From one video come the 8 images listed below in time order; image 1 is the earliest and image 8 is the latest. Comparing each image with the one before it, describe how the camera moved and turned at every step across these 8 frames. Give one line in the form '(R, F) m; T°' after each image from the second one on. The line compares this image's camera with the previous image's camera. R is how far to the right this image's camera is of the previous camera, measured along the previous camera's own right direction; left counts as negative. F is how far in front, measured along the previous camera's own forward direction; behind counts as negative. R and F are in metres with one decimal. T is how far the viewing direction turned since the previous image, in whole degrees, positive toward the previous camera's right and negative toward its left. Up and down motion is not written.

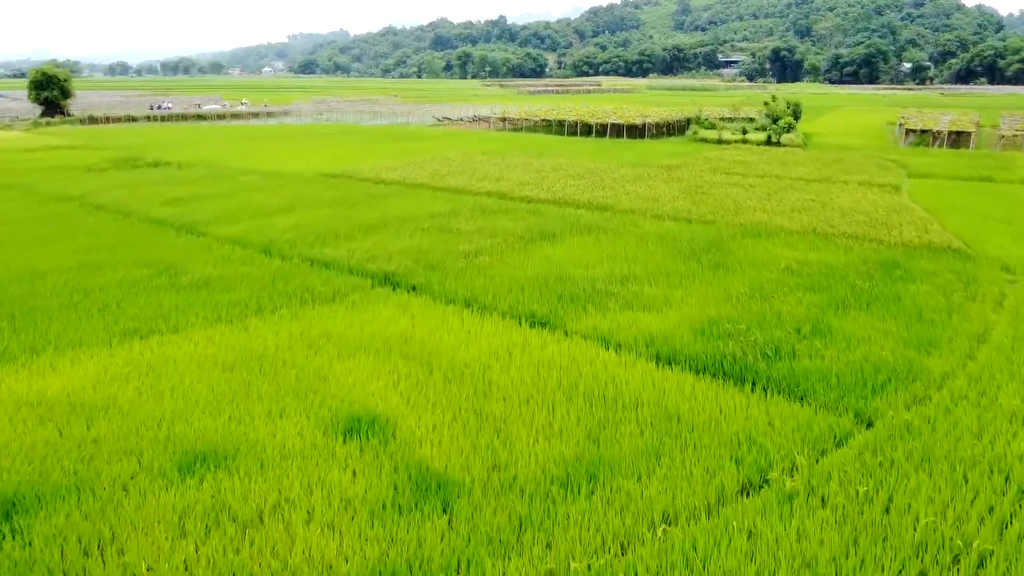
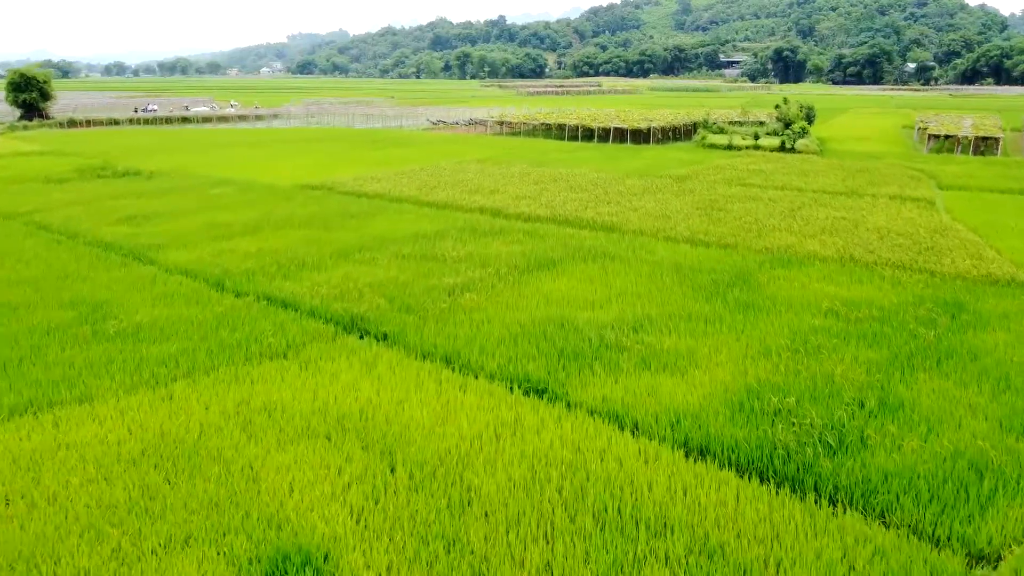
(+0.1, +1.4) m; 0°
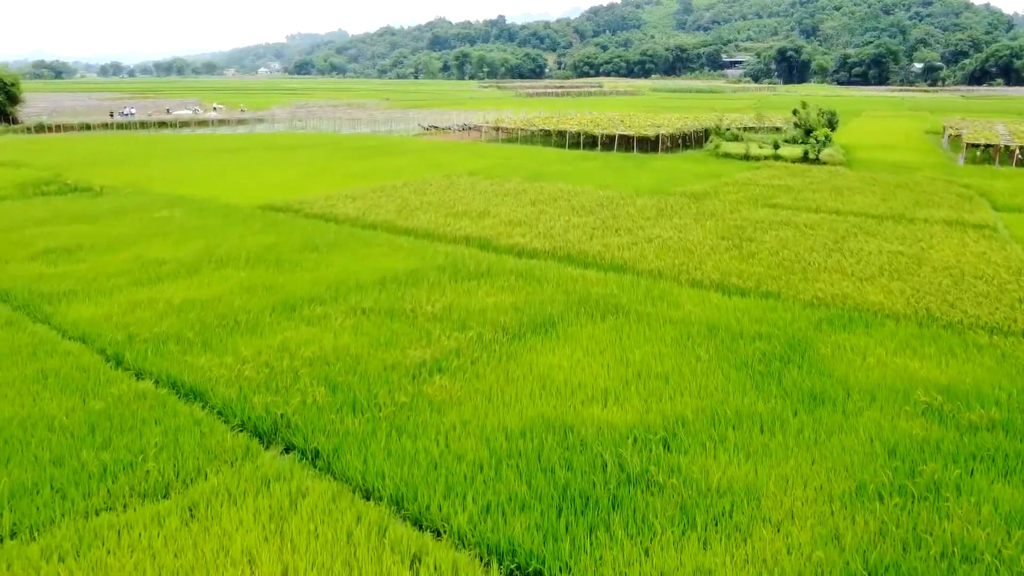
(+0.1, +2.1) m; 0°
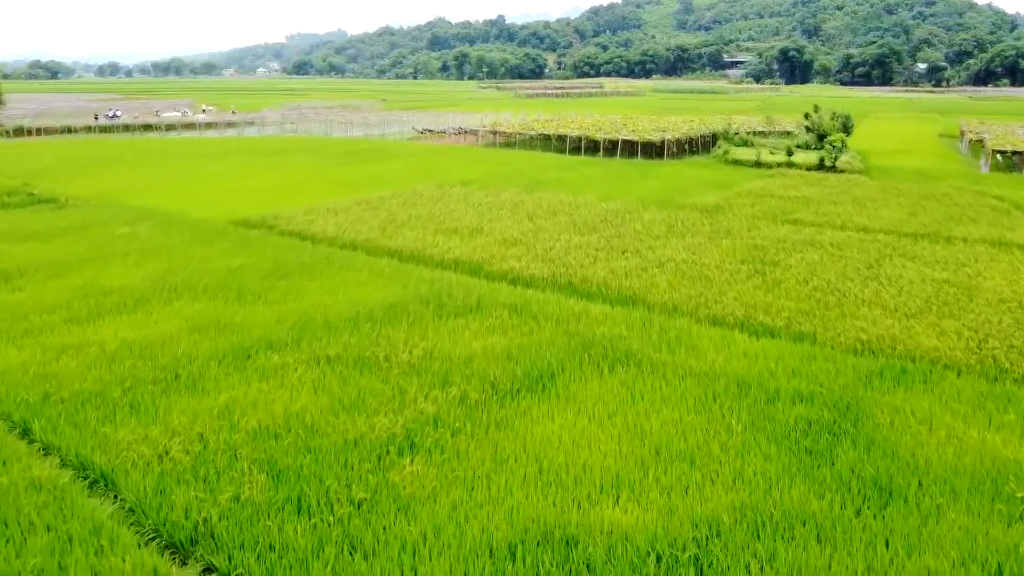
(+0.1, +1.2) m; 0°
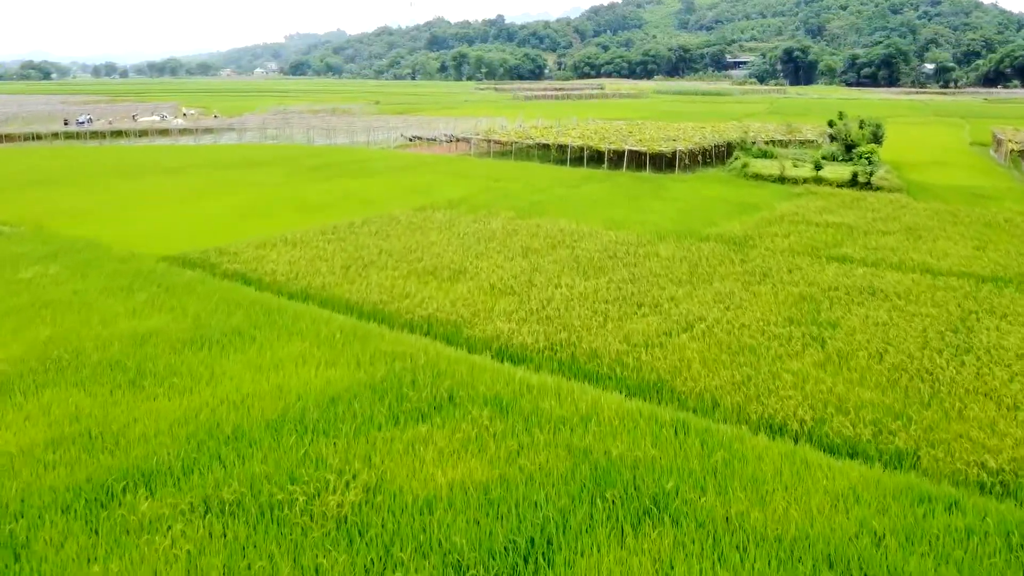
(+0.1, +2.1) m; 0°
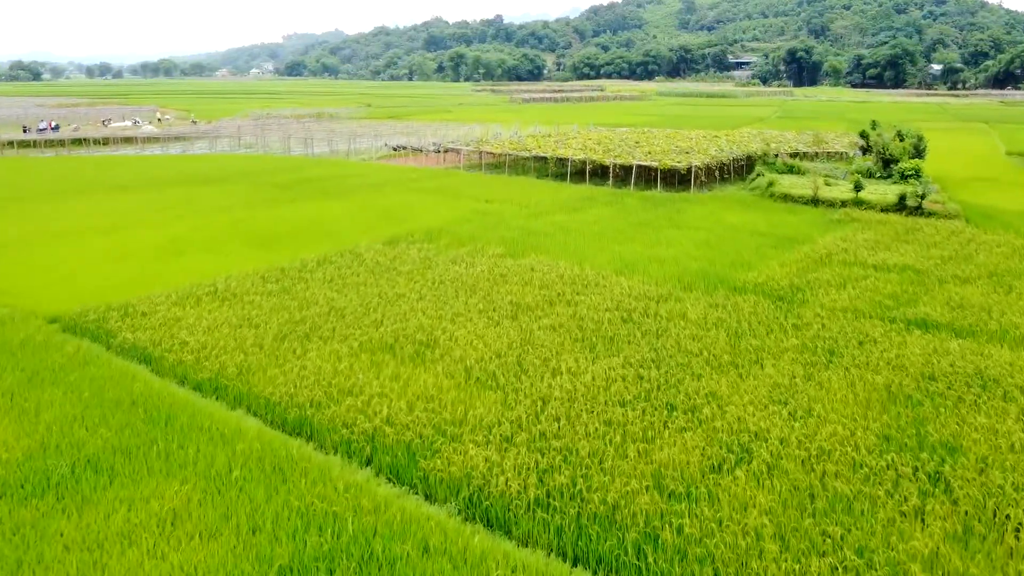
(+0.1, +2.4) m; 0°
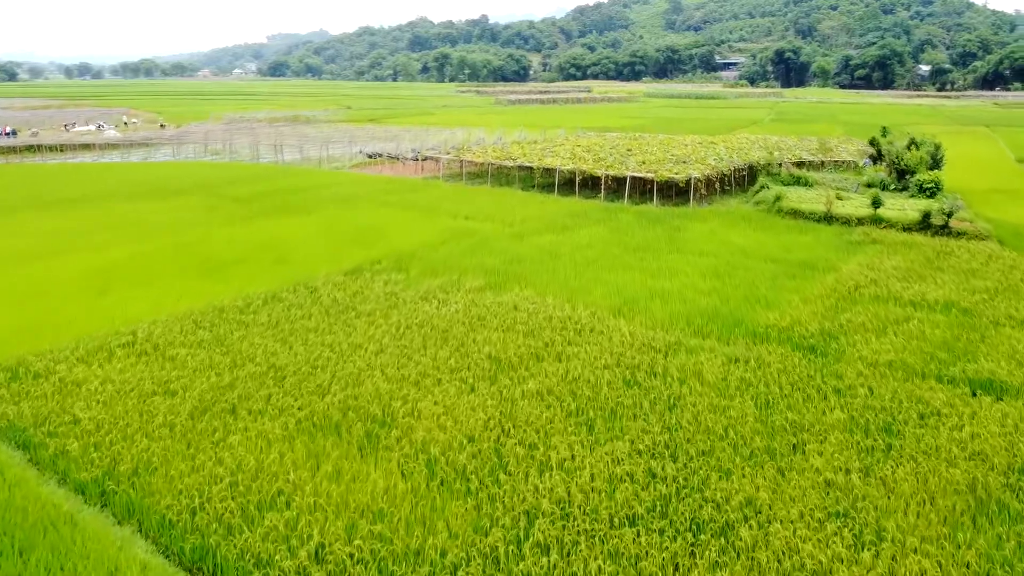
(+0.1, +1.5) m; +1°
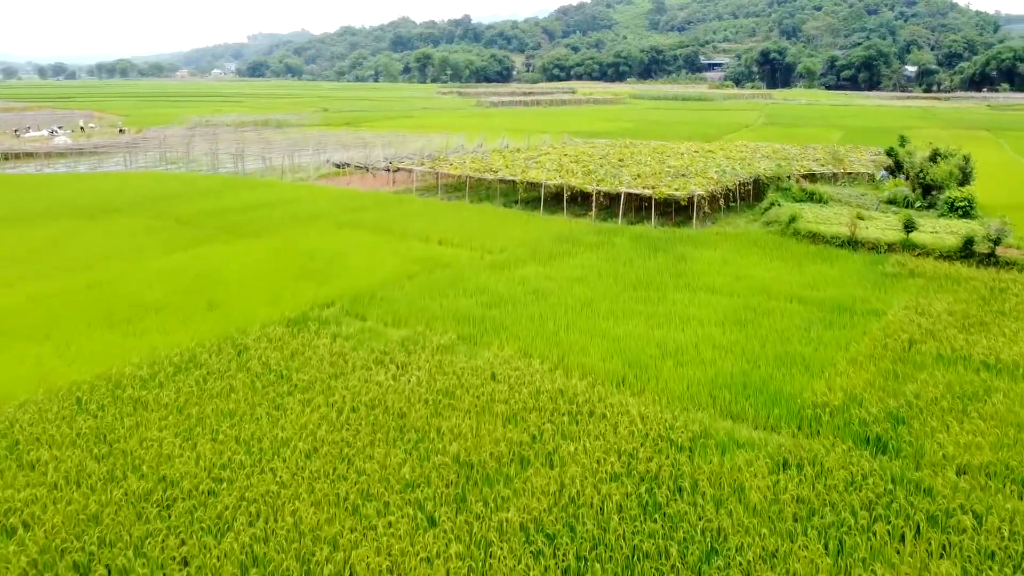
(+0.1, +1.9) m; +1°
